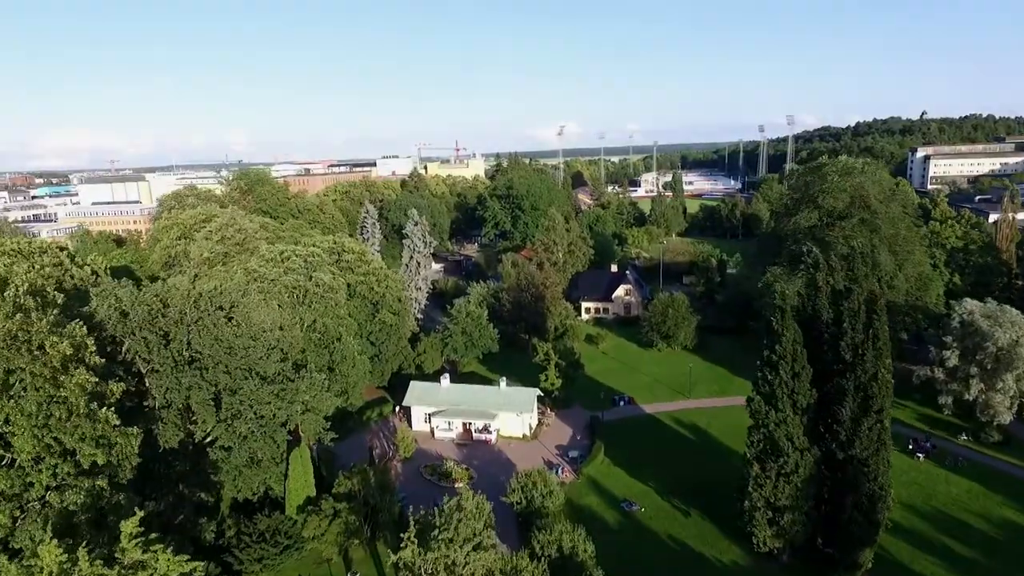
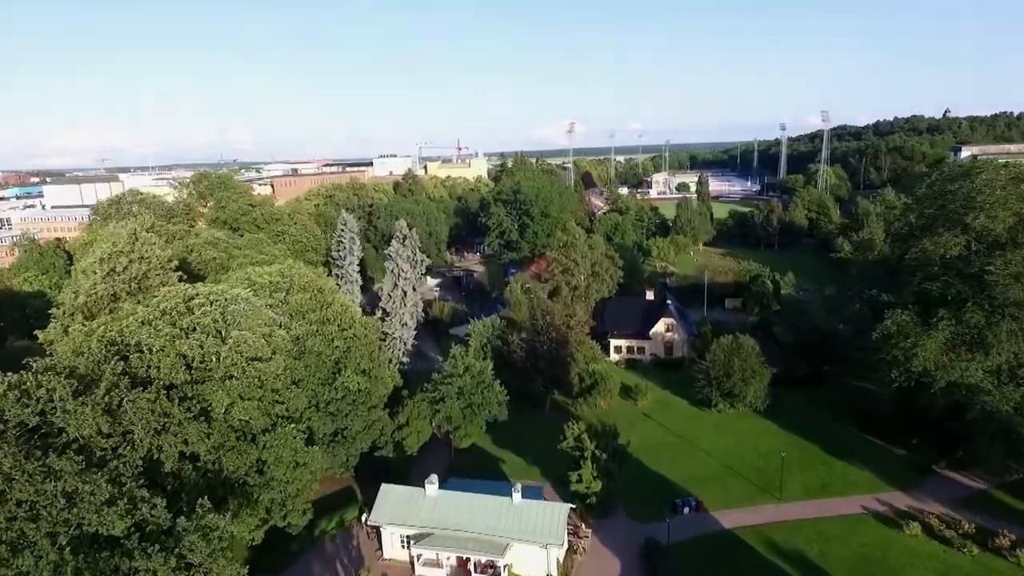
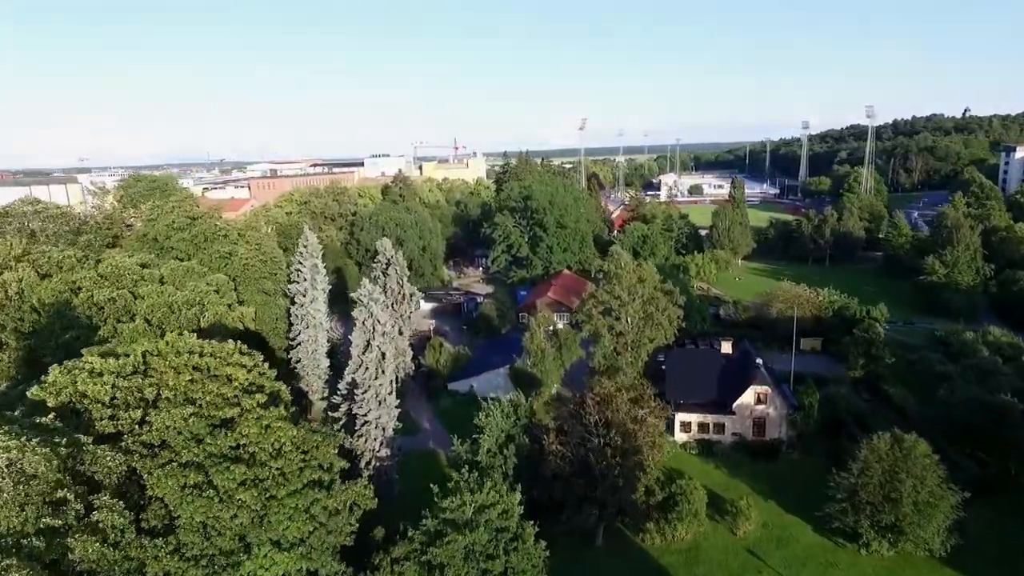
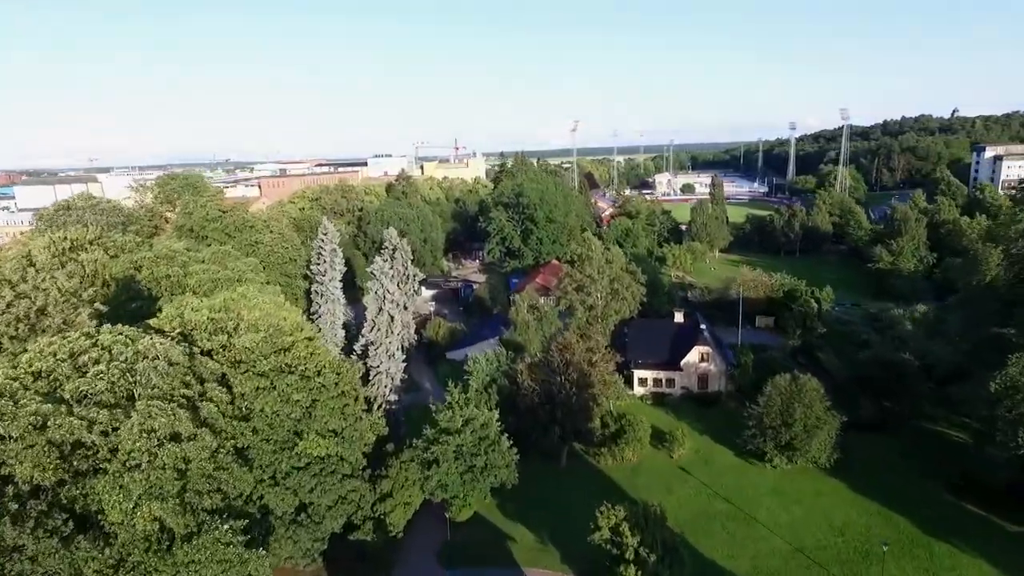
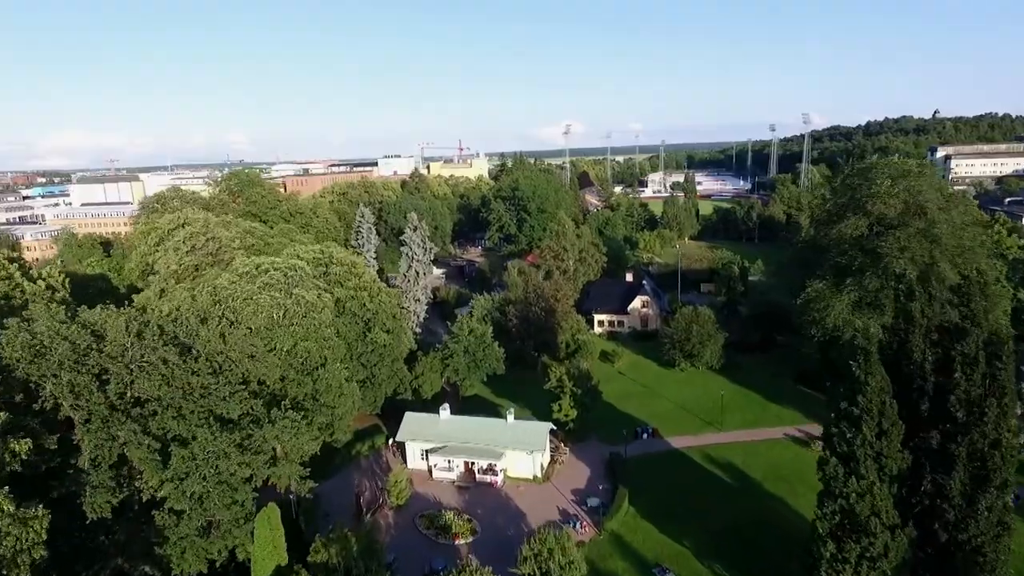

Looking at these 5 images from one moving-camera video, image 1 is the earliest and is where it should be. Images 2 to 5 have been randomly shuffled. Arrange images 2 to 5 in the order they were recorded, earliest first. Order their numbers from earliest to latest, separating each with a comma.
5, 2, 4, 3
